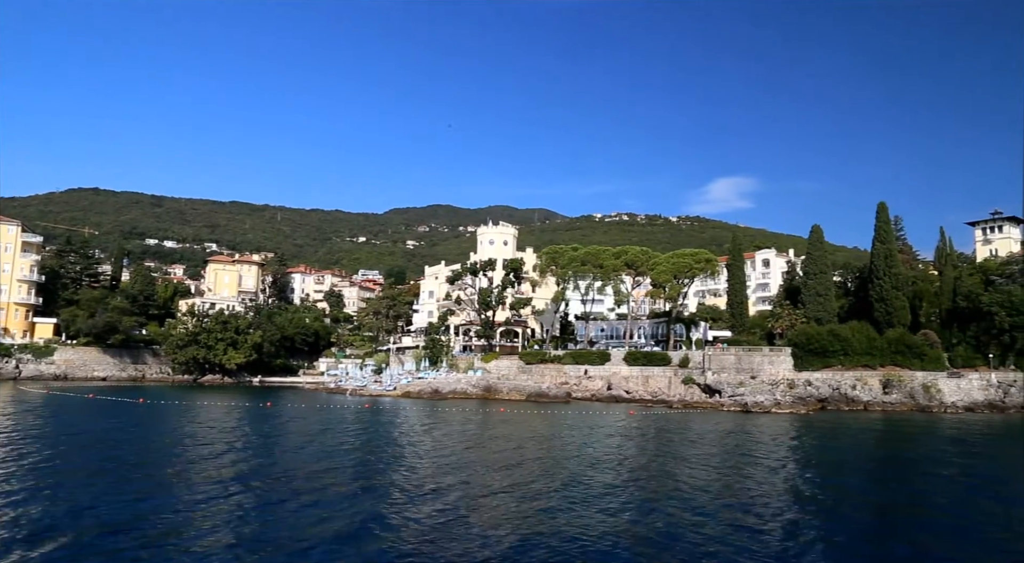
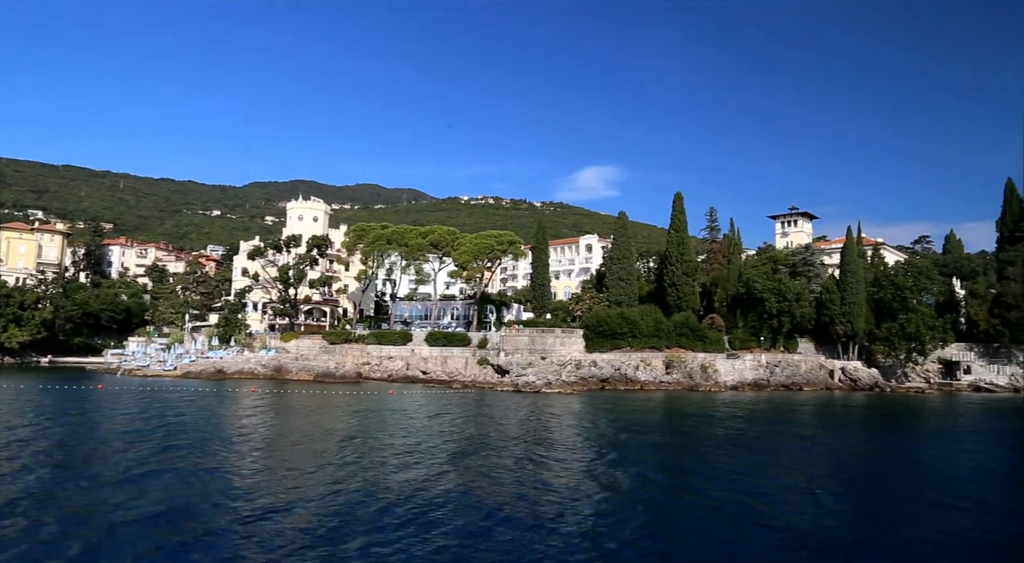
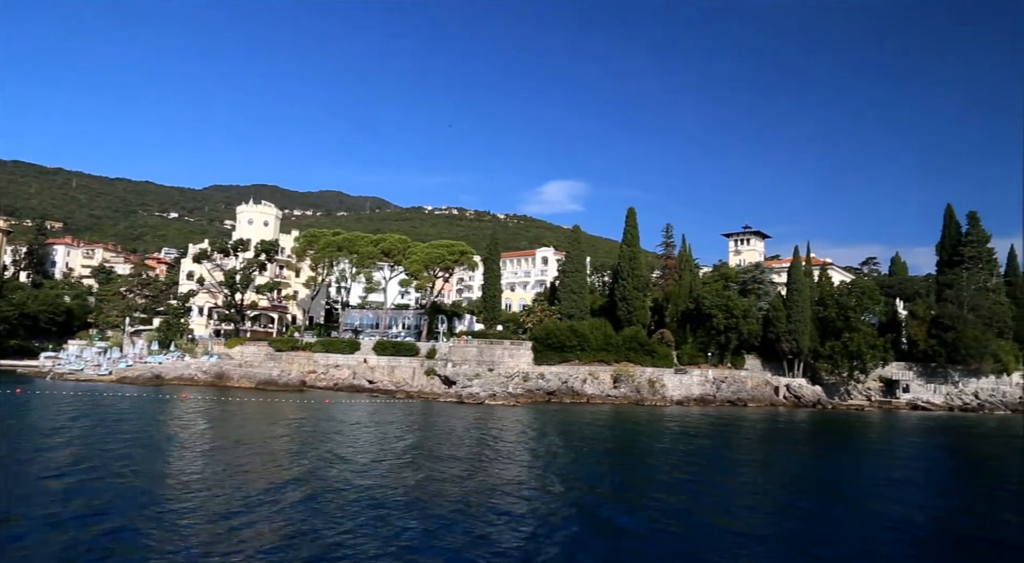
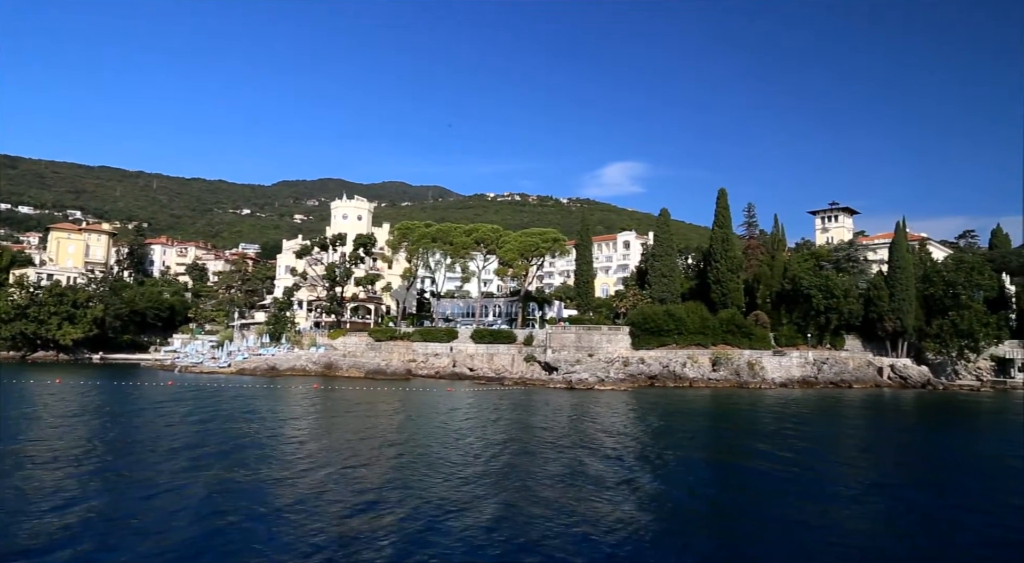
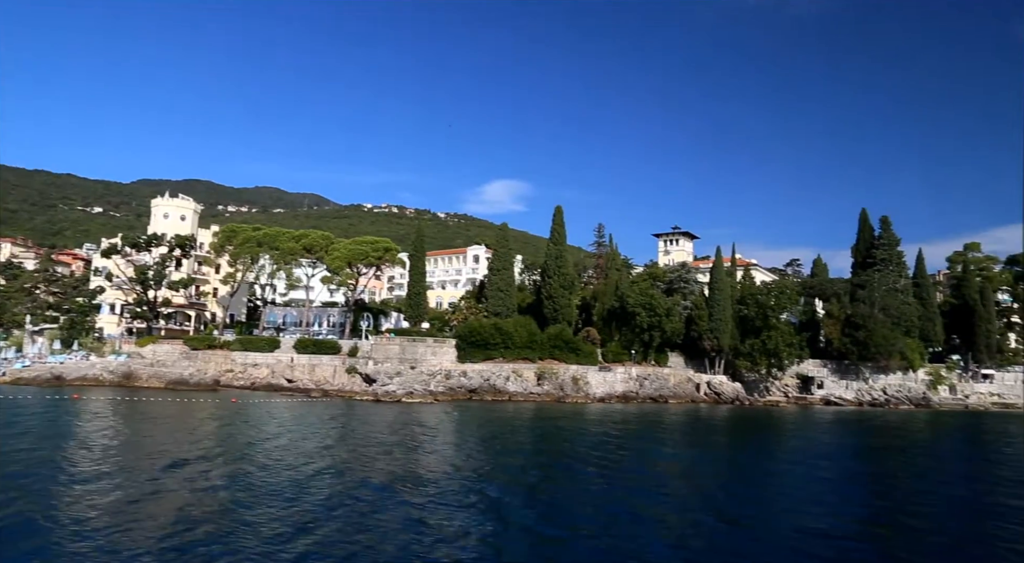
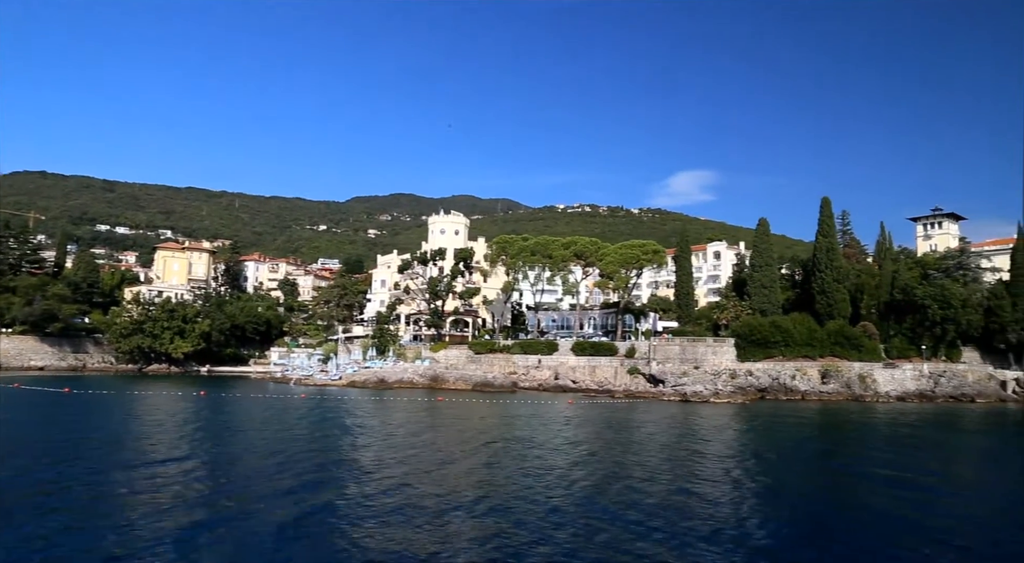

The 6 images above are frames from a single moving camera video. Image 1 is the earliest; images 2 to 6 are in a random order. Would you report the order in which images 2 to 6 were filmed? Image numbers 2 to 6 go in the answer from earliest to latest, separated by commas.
6, 4, 2, 3, 5
